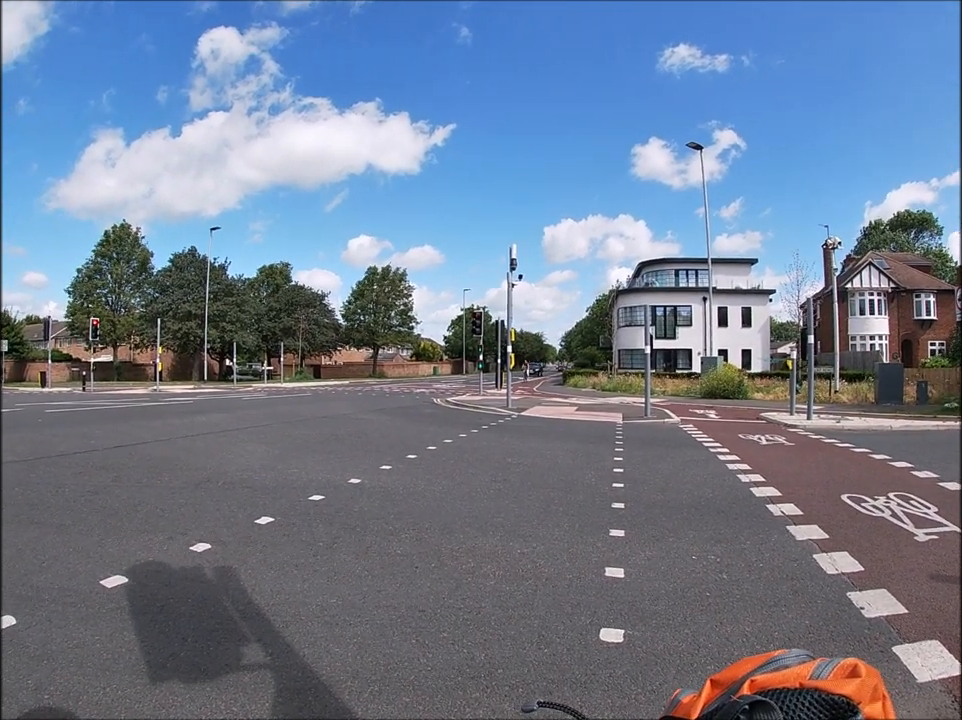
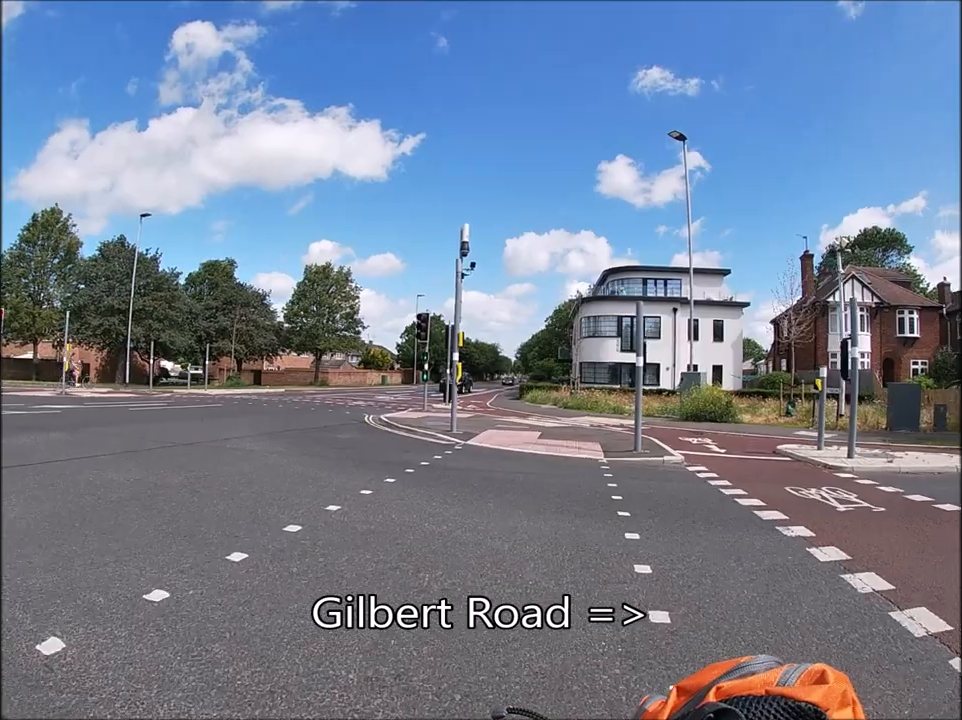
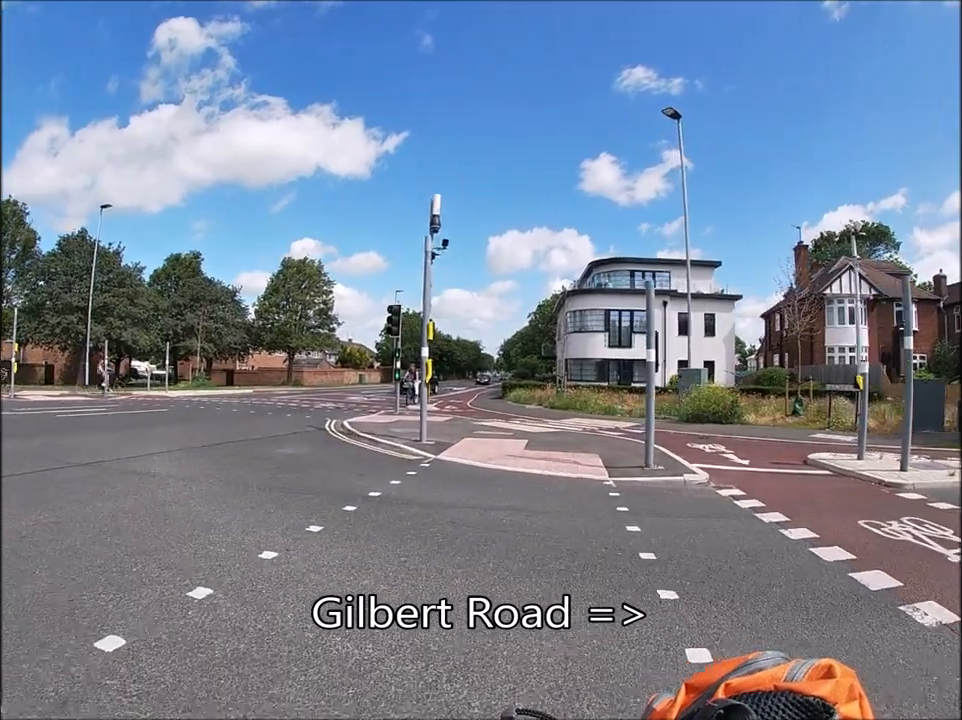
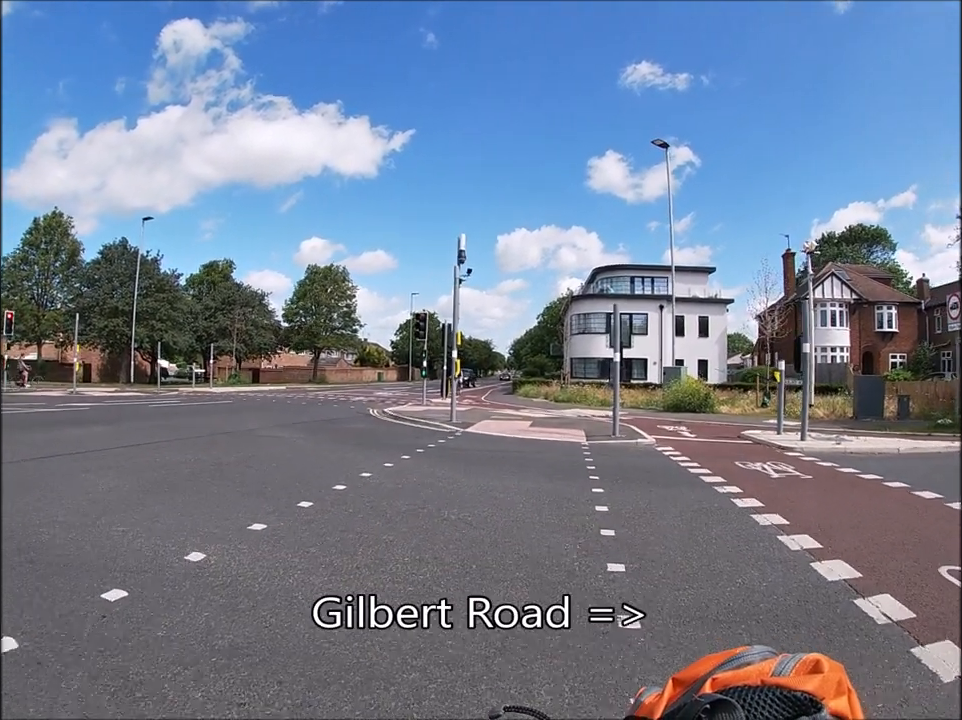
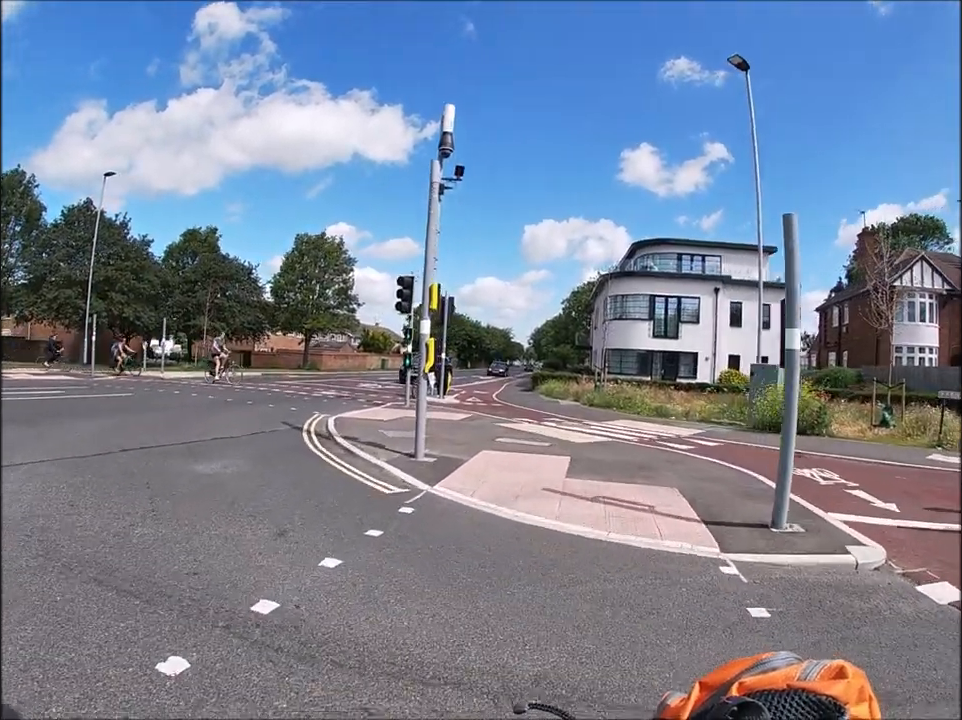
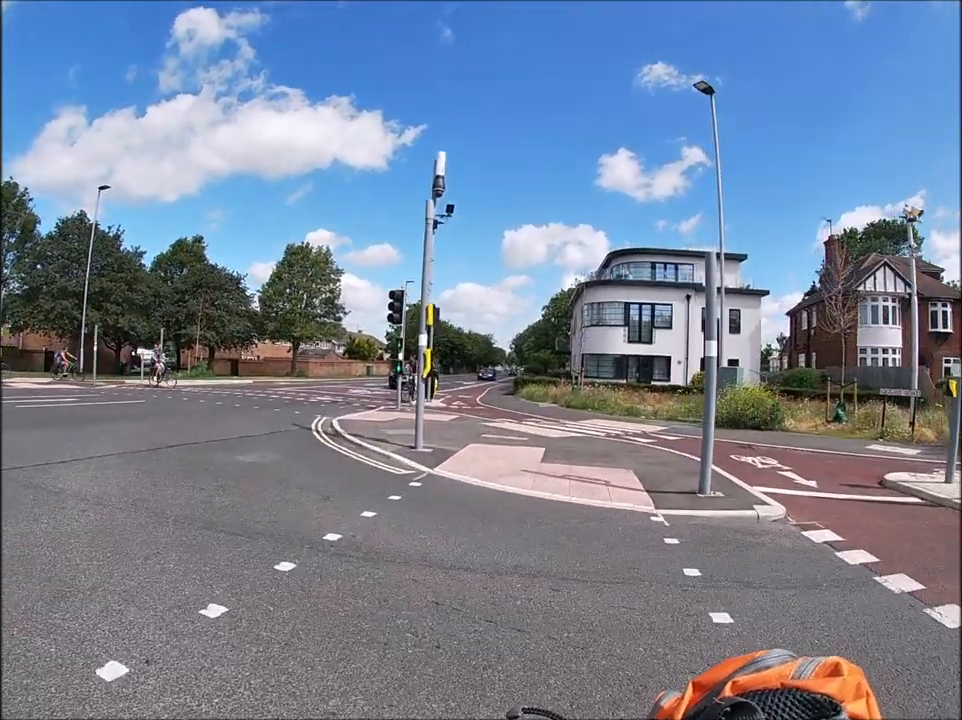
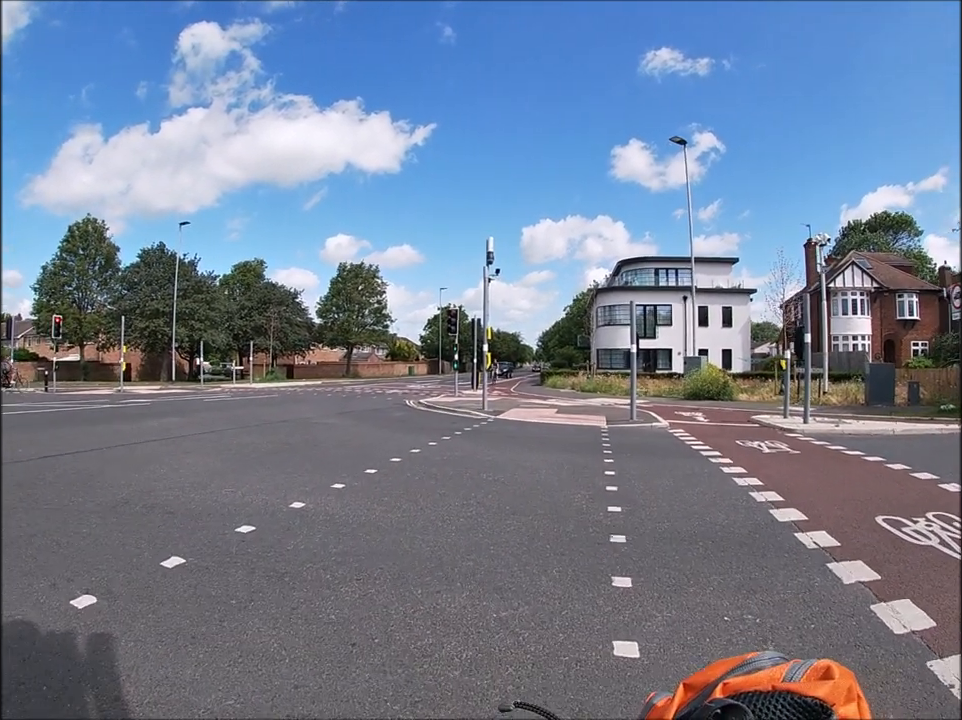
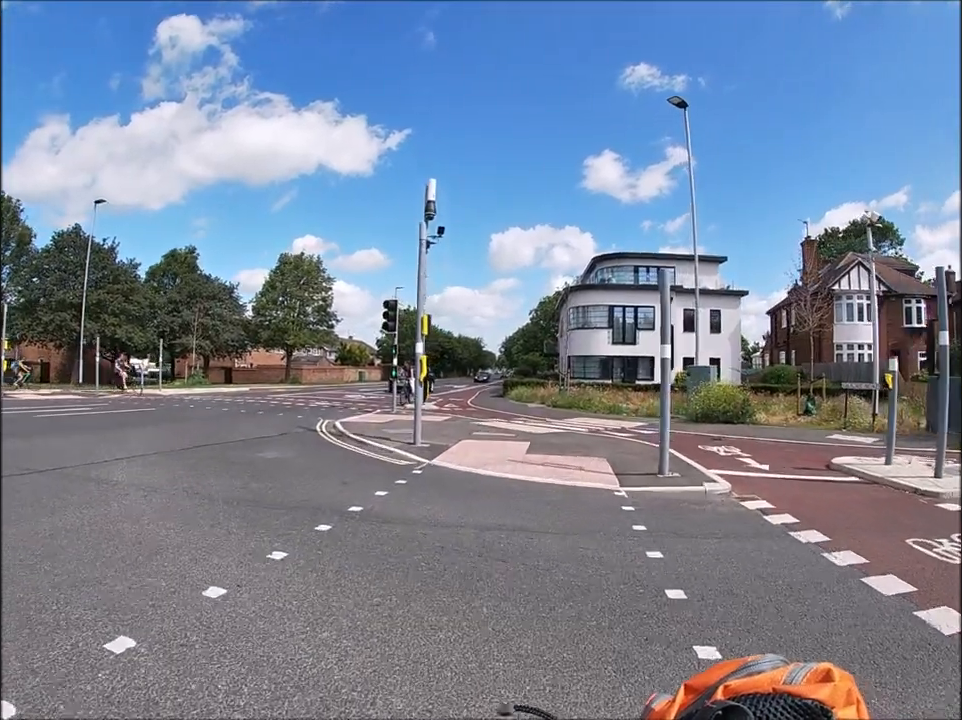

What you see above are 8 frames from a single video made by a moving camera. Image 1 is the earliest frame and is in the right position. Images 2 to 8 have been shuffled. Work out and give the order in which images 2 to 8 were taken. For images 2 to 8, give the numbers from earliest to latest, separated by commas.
7, 4, 2, 3, 8, 6, 5
